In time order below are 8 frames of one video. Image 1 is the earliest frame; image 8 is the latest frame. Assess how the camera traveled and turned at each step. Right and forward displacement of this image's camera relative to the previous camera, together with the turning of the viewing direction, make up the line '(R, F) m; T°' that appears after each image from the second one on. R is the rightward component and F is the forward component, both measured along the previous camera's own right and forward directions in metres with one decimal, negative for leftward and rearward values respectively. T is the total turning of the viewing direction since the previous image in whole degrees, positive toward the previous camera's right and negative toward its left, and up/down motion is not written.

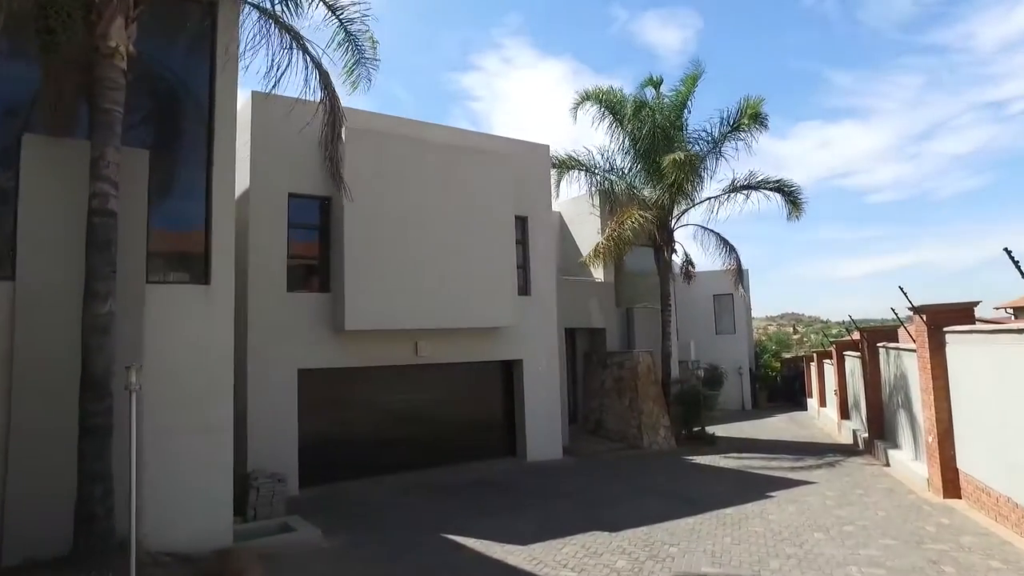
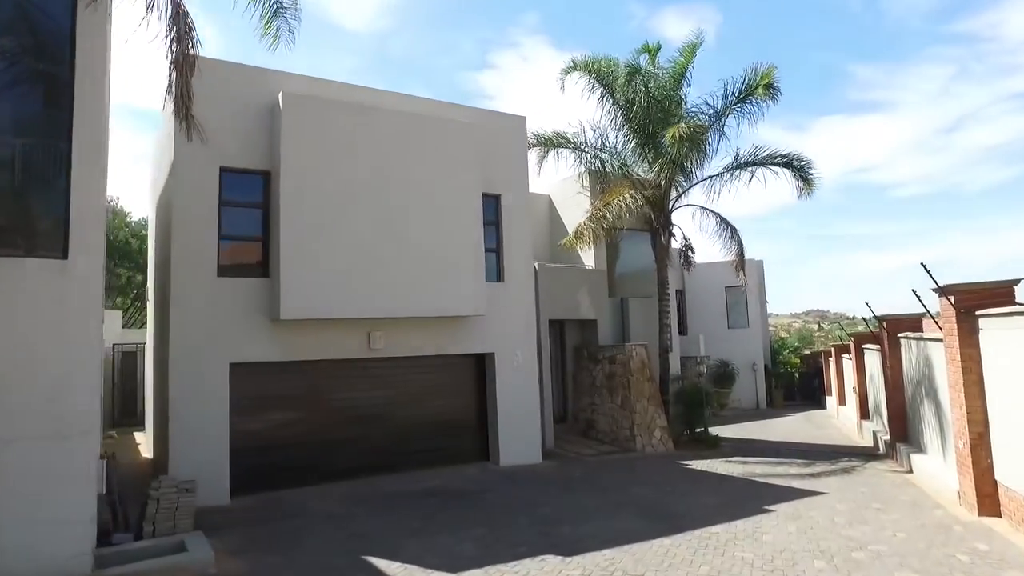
(+0.9, +1.4) m; -2°
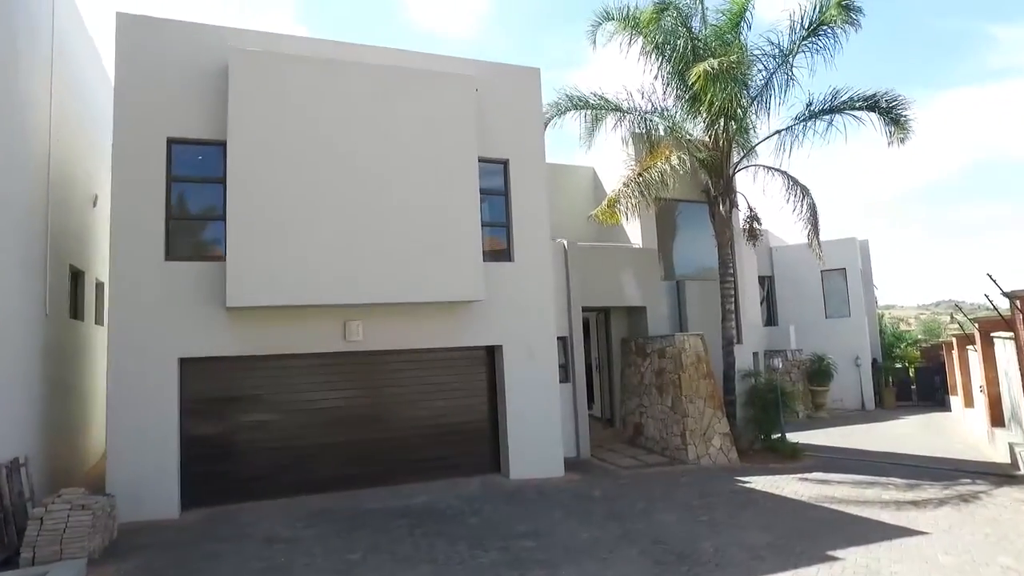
(+1.4, +2.0) m; -9°
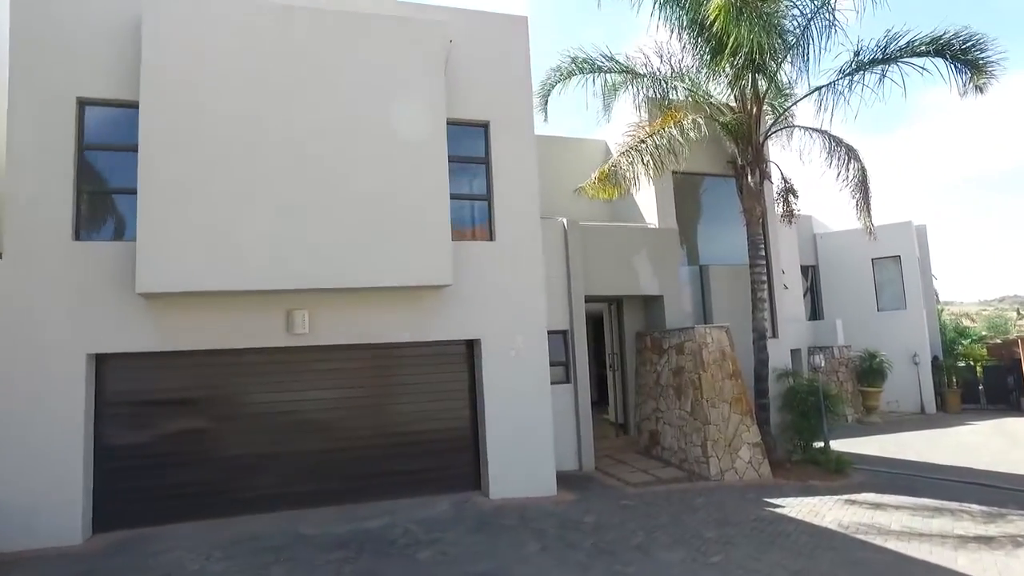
(+0.8, +1.6) m; -4°
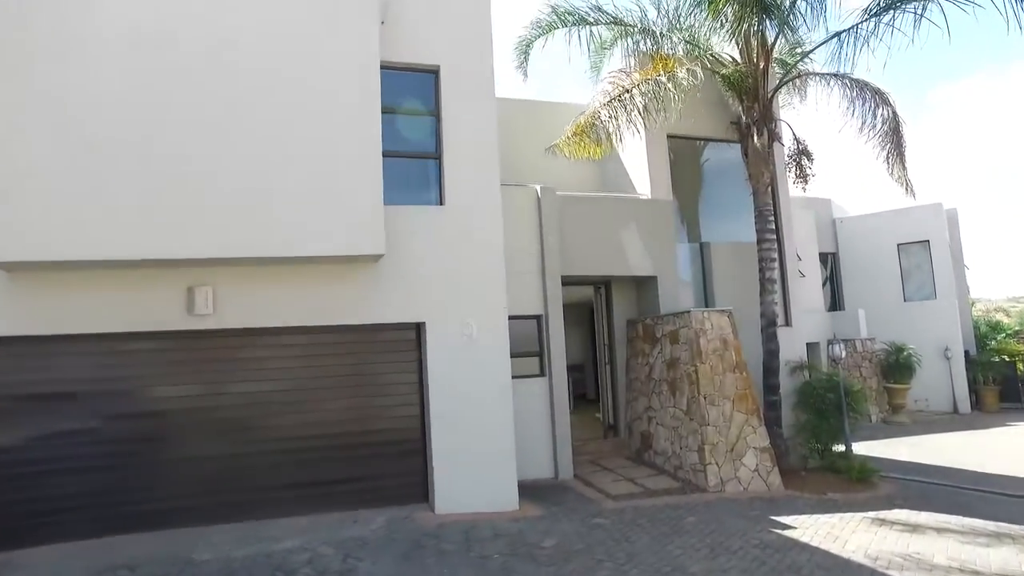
(+0.7, +1.4) m; -2°
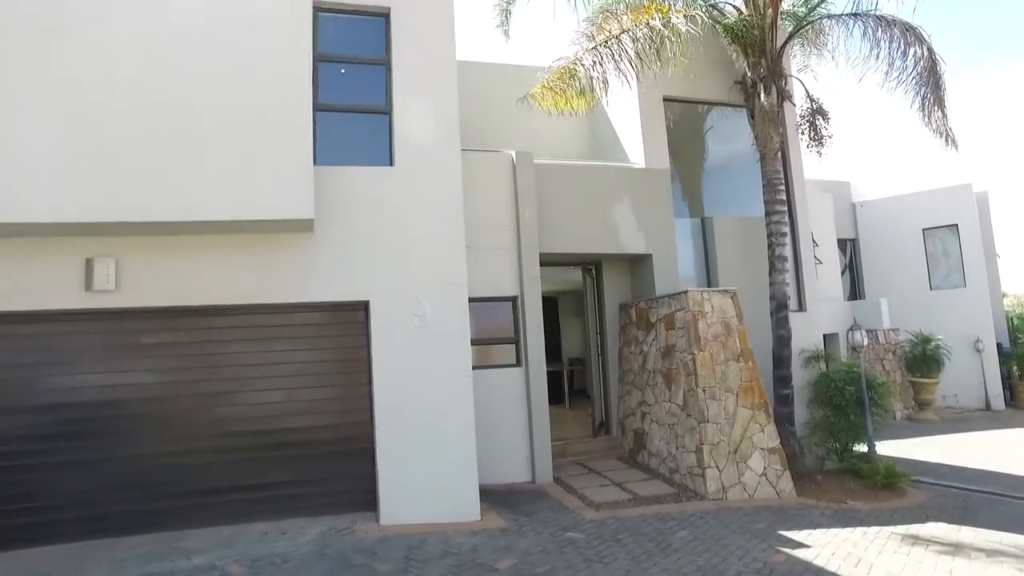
(+0.5, +1.1) m; -1°
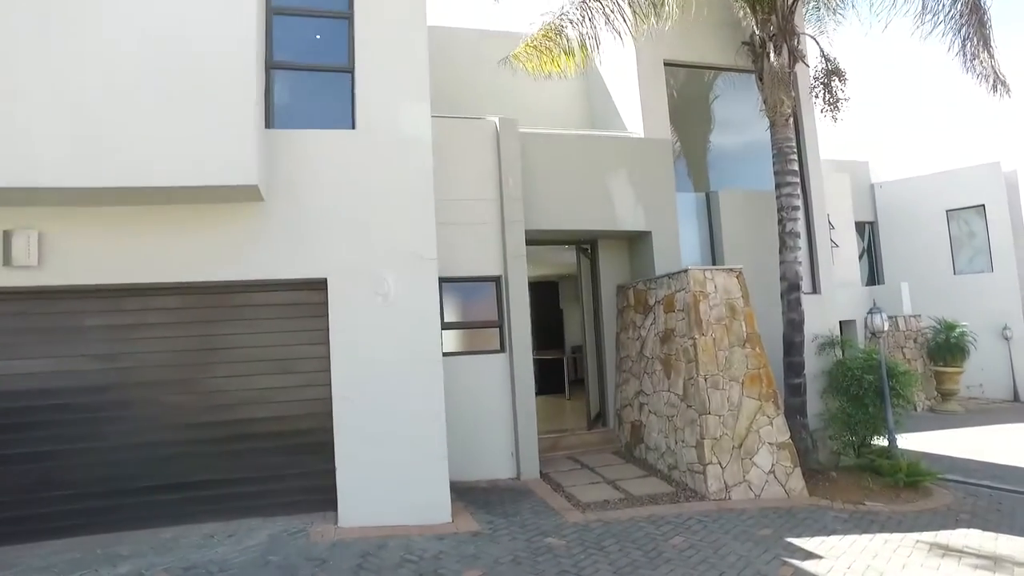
(+0.3, +0.7) m; -1°
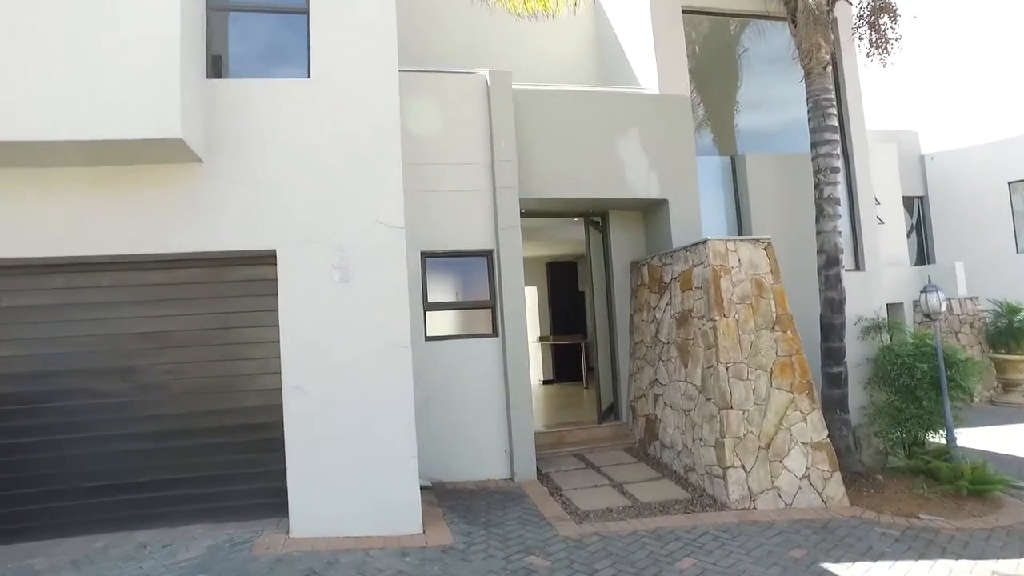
(+0.4, +0.8) m; -3°
